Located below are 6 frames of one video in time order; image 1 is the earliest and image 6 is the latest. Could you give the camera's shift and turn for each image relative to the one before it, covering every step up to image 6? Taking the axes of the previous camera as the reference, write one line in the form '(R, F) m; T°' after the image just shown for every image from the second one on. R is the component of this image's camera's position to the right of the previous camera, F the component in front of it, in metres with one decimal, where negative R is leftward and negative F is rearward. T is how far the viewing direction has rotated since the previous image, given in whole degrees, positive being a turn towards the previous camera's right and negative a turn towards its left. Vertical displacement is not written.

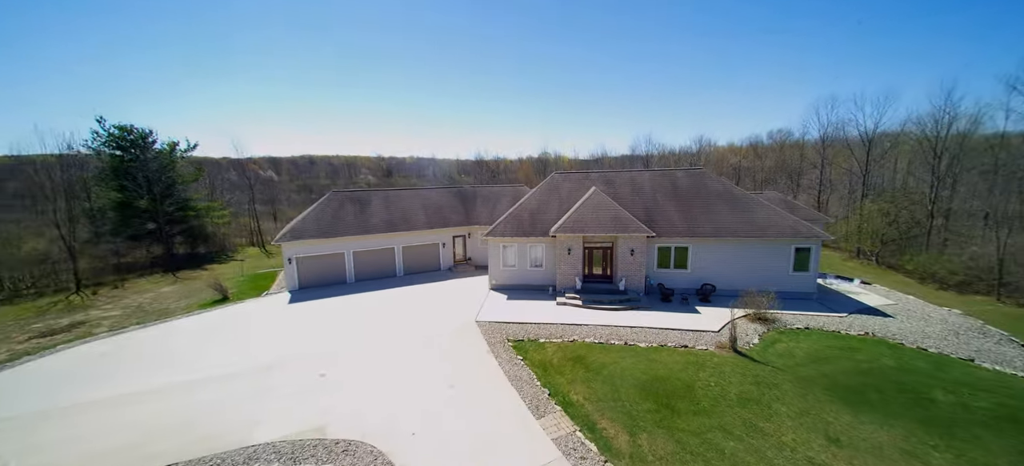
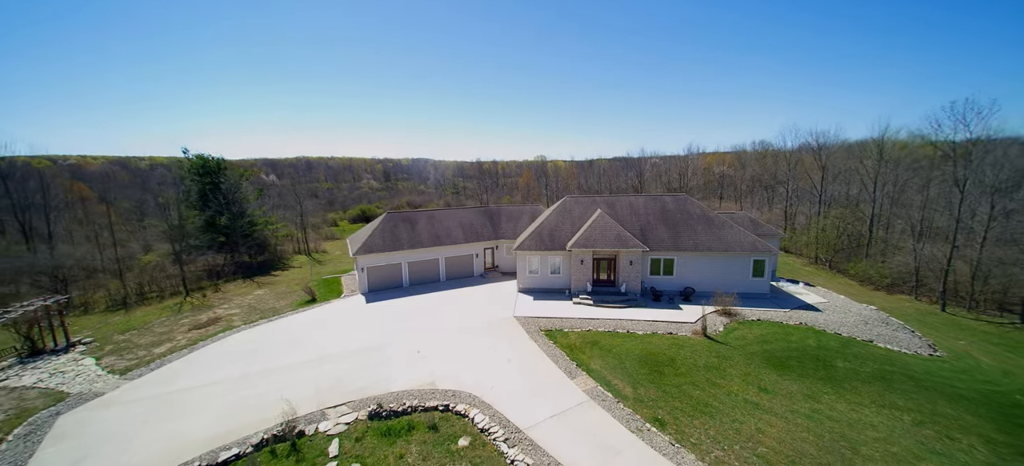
(-1.9, -5.1) m; +1°
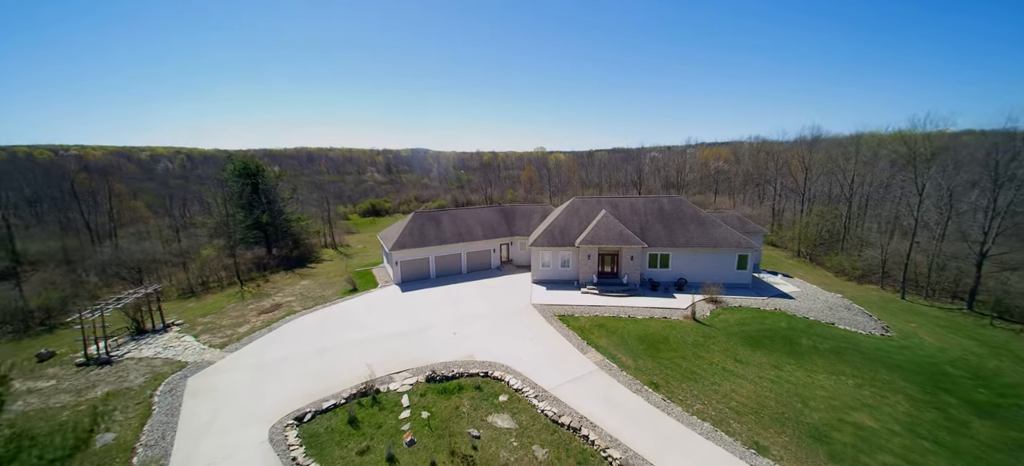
(-1.1, -3.3) m; 0°
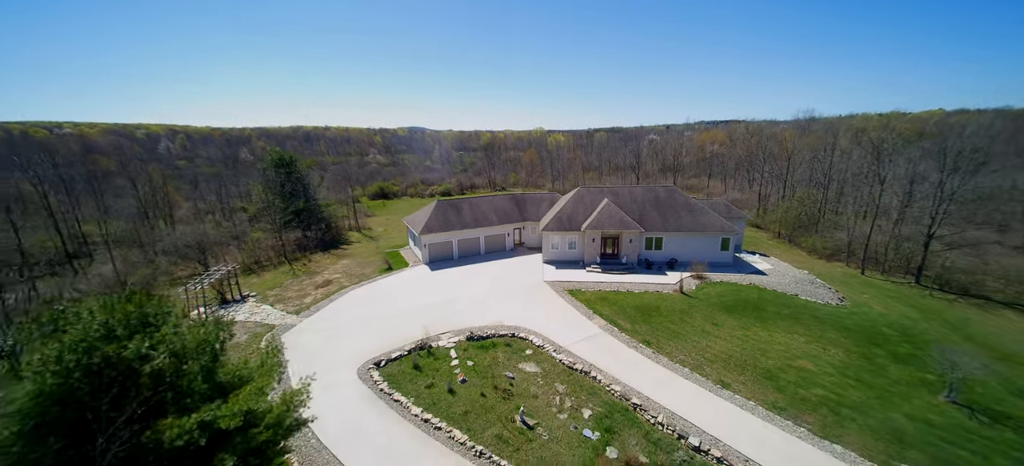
(-1.3, -3.9) m; 0°
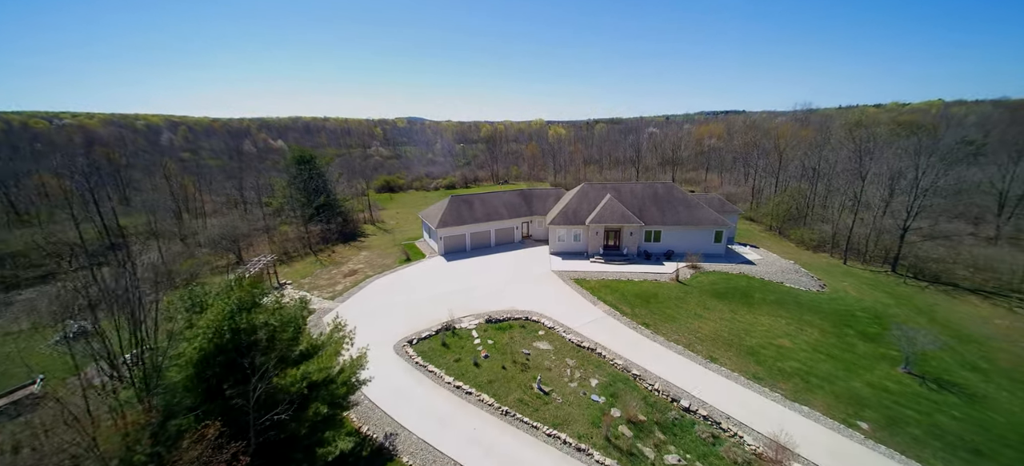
(-0.8, -2.5) m; 0°
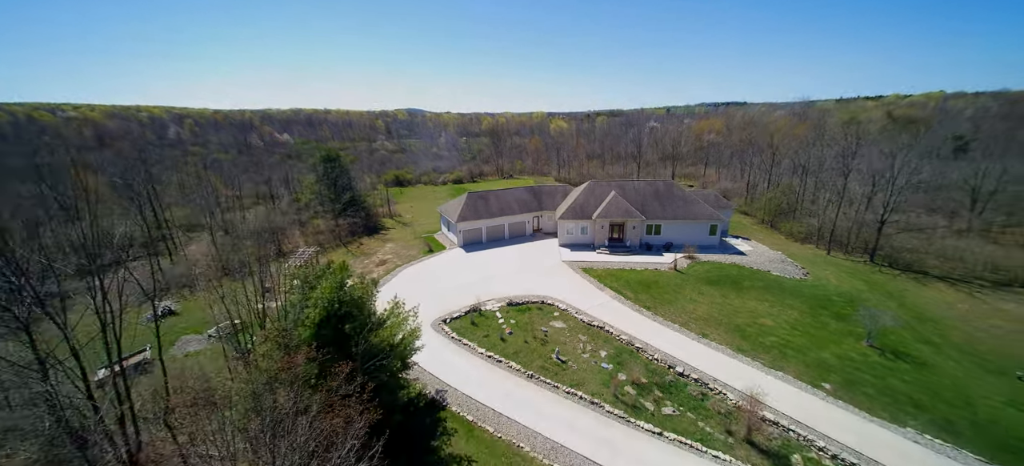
(-1.2, -3.2) m; 0°
